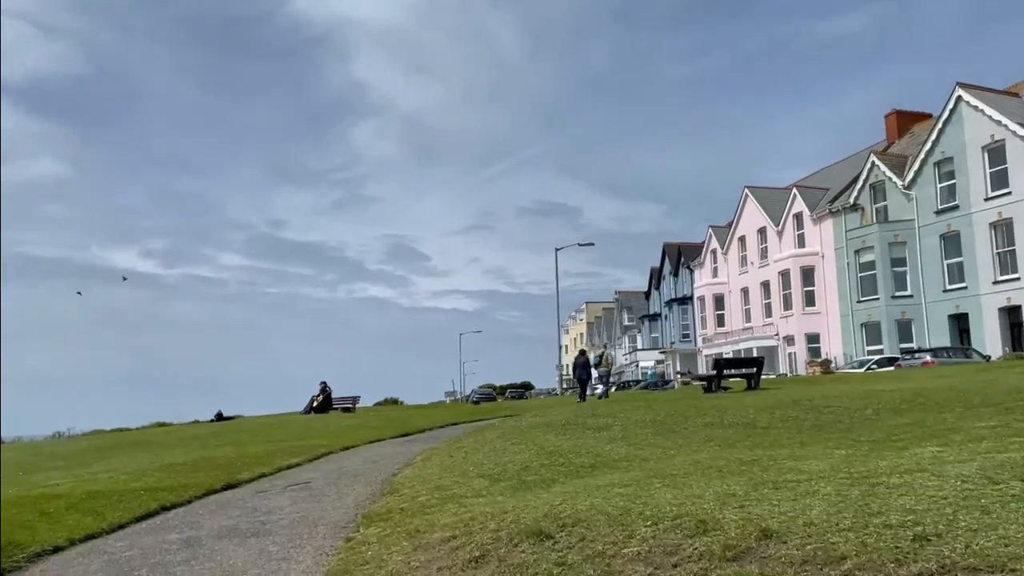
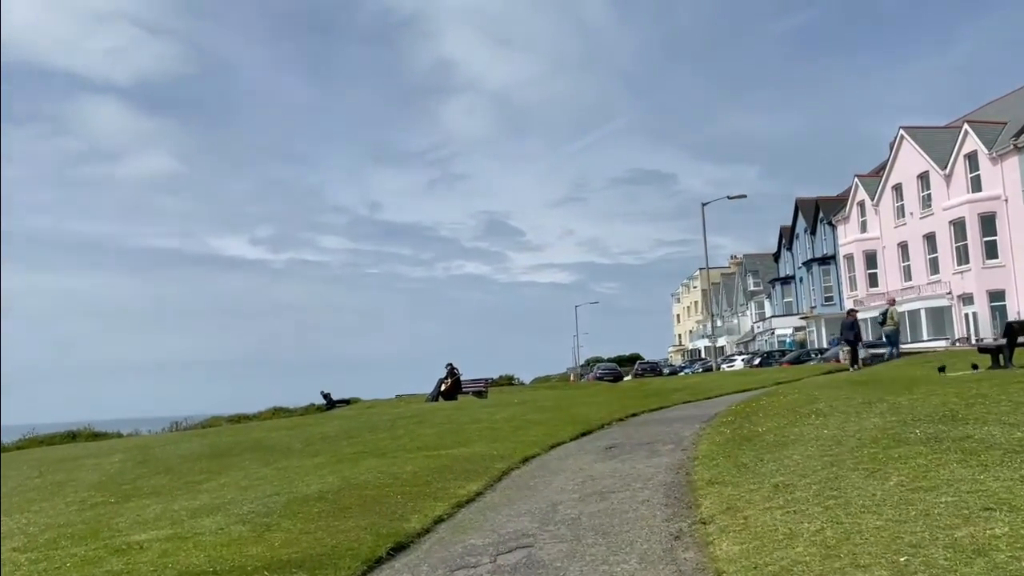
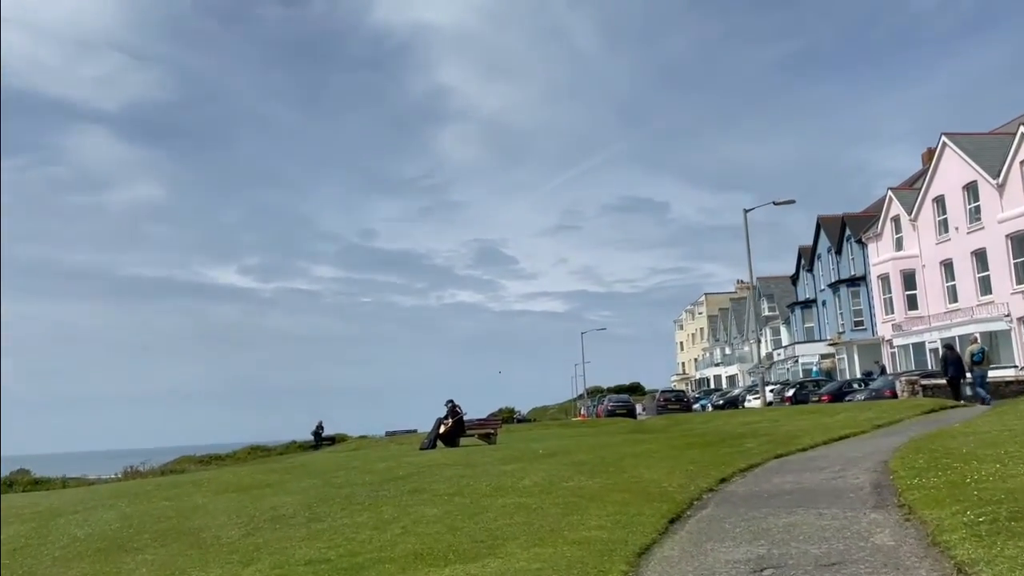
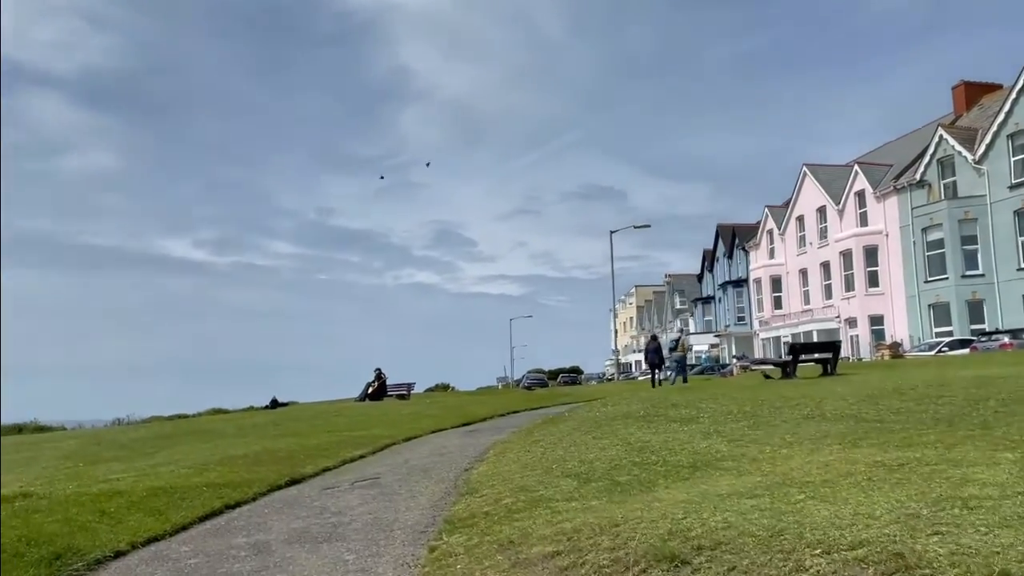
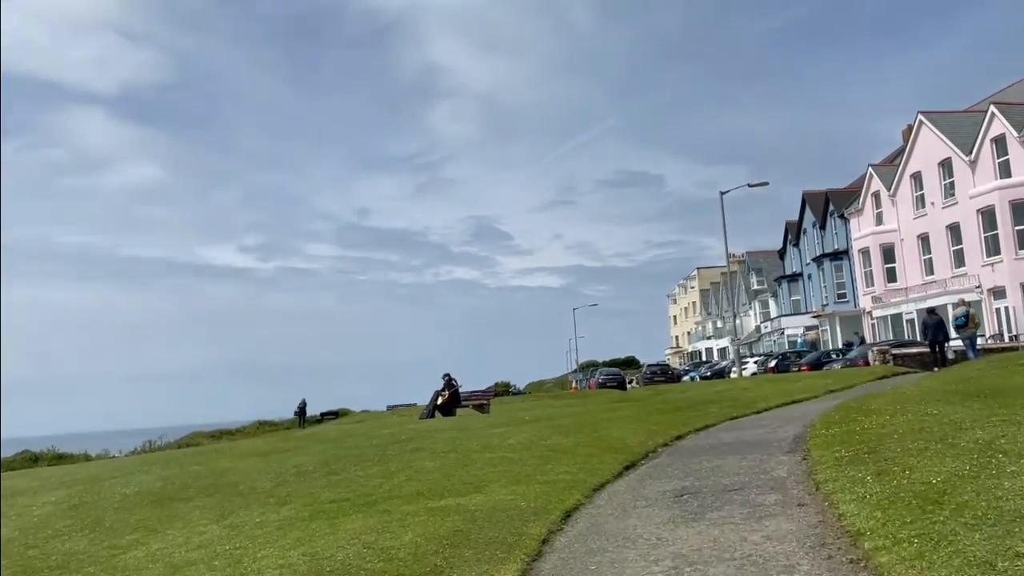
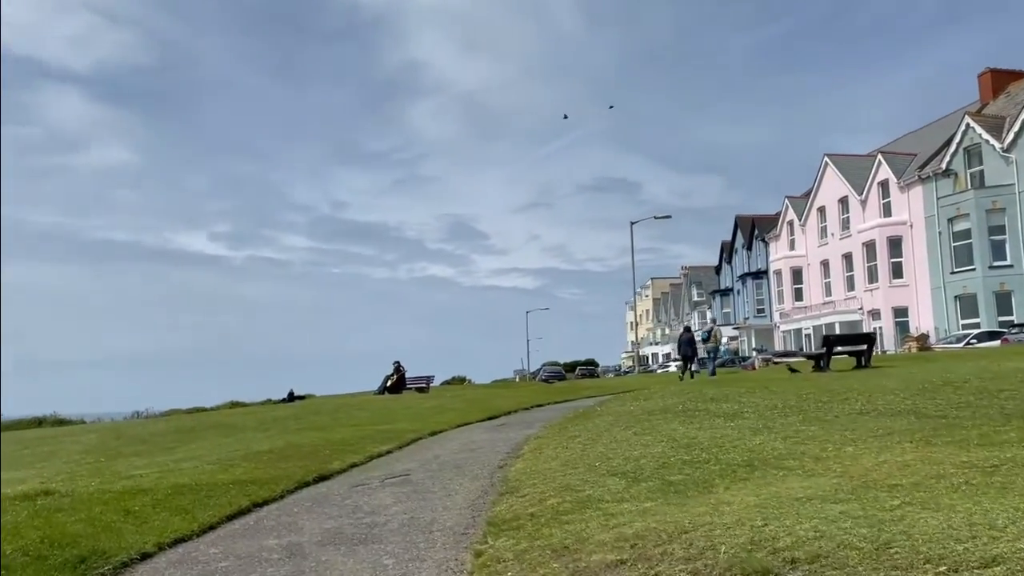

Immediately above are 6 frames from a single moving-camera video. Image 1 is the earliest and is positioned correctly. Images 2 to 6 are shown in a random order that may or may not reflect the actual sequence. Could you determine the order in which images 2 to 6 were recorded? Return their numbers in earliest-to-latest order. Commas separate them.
4, 6, 2, 5, 3
